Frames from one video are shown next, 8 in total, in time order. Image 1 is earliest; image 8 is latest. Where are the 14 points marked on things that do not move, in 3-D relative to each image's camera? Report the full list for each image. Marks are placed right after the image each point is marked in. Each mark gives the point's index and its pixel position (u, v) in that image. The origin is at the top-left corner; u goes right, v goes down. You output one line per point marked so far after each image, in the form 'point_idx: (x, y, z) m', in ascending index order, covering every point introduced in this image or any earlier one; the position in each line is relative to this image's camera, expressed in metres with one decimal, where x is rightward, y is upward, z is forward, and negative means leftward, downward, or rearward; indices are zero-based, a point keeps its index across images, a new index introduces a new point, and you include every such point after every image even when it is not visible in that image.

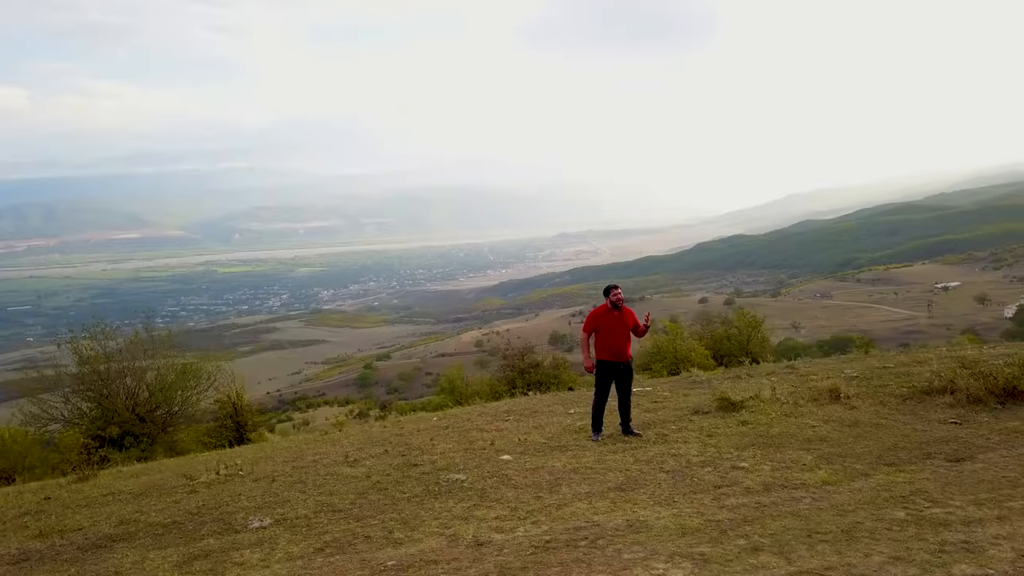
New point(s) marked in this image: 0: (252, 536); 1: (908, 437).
0: (-2.1, -2.0, +6.7) m
1: (+4.5, -1.7, +9.3) m
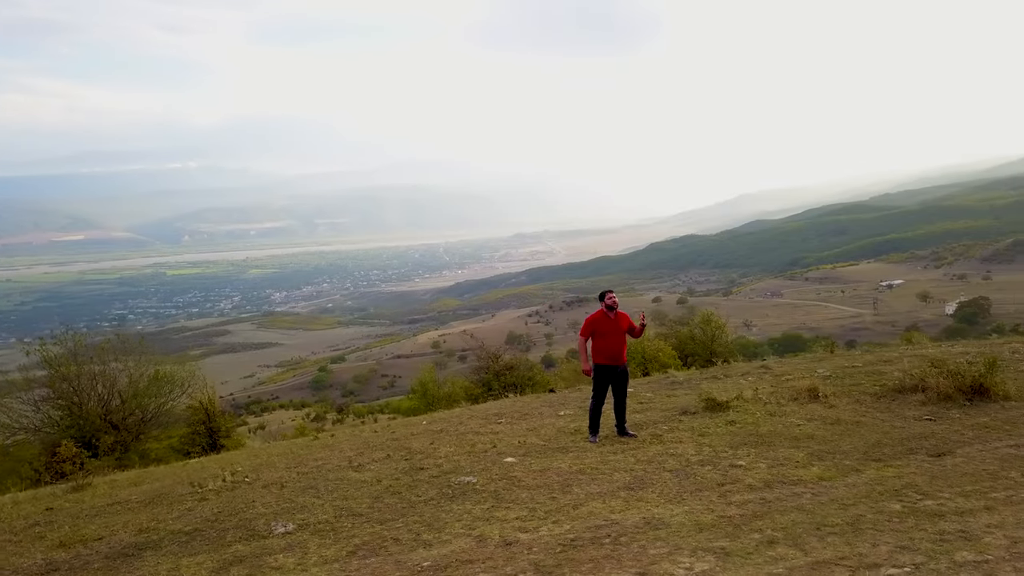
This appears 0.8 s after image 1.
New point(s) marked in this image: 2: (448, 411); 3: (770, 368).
0: (-1.9, -2.1, +6.9) m
1: (+4.5, -1.7, +9.8) m
2: (-1.2, -2.4, +15.8) m
3: (+5.1, -1.6, +16.2) m
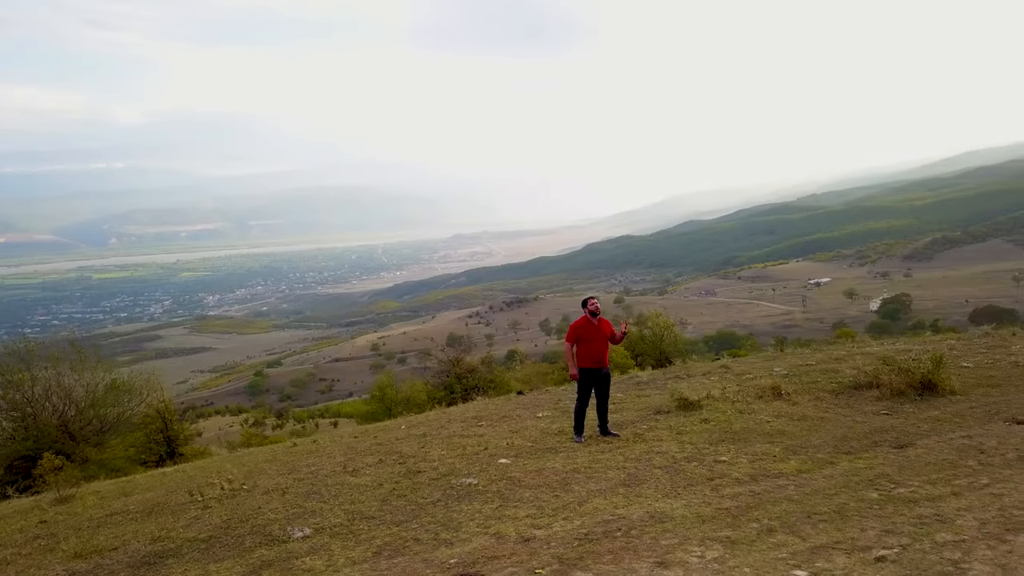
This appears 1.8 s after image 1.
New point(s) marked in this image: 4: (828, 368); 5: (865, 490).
0: (-1.8, -2.3, +7.1) m
1: (+4.4, -1.8, +10.6) m
2: (-1.7, -2.5, +16.1) m
3: (+4.5, -1.6, +17.0) m
4: (+6.0, -1.5, +15.4) m
5: (+3.3, -1.9, +7.8) m
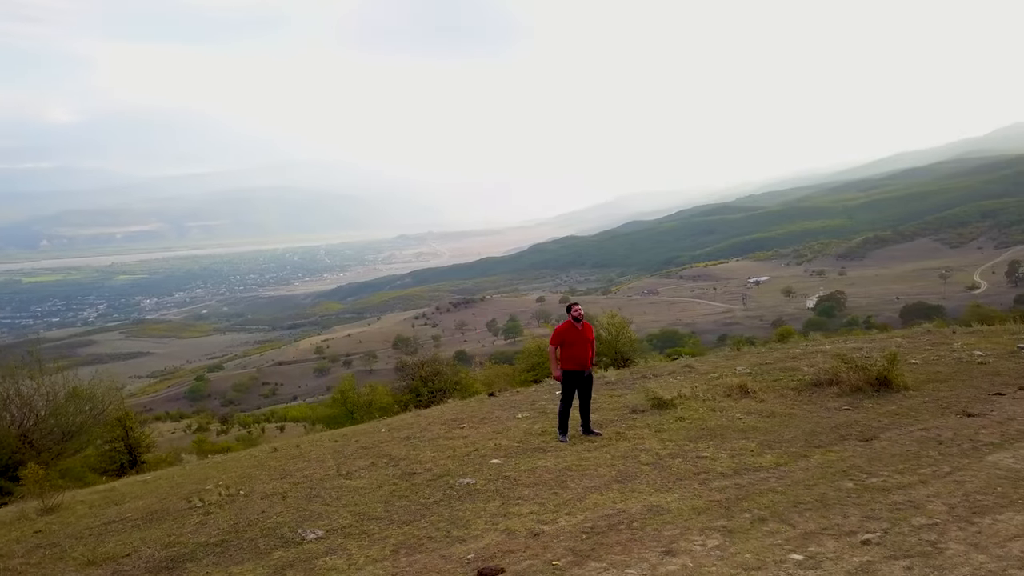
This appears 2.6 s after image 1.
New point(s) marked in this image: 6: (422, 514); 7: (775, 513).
0: (-1.7, -2.4, +7.4) m
1: (+4.2, -1.9, +11.3) m
2: (-2.2, -2.6, +16.3) m
3: (+3.9, -1.7, +17.7) m
4: (+5.5, -1.5, +16.2) m
5: (+3.4, -2.0, +8.4) m
6: (-0.9, -2.3, +8.2) m
7: (+2.4, -2.1, +7.6) m
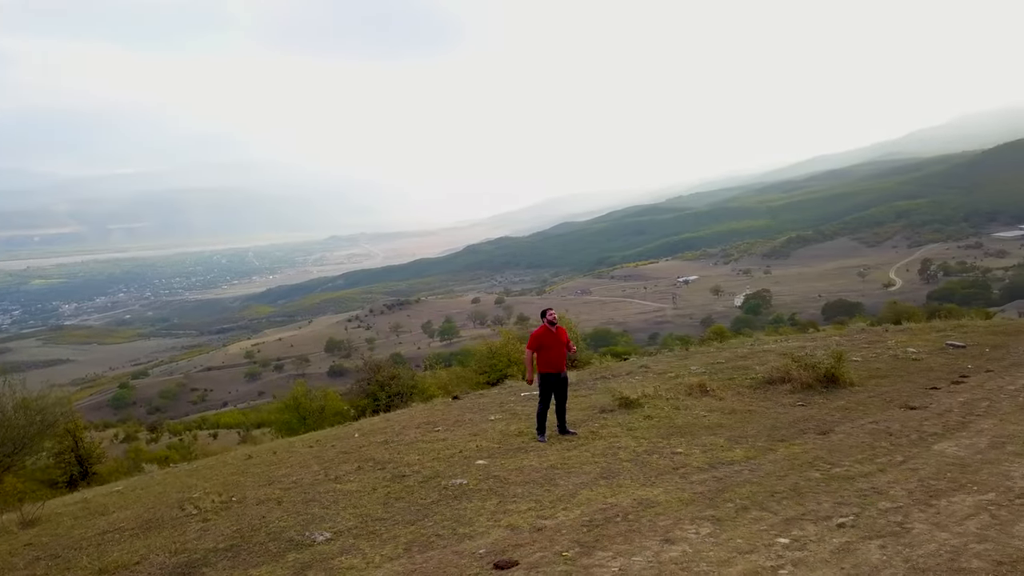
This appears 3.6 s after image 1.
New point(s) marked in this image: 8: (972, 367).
0: (-1.7, -2.5, +7.8) m
1: (+3.9, -1.9, +12.1) m
2: (-2.9, -2.7, +16.6) m
3: (+3.1, -1.8, +18.5) m
4: (+4.7, -1.6, +17.1) m
5: (+3.3, -2.0, +9.1) m
6: (-0.9, -2.4, +8.6) m
7: (+2.4, -2.1, +8.2) m
8: (+8.6, -1.5, +15.2) m
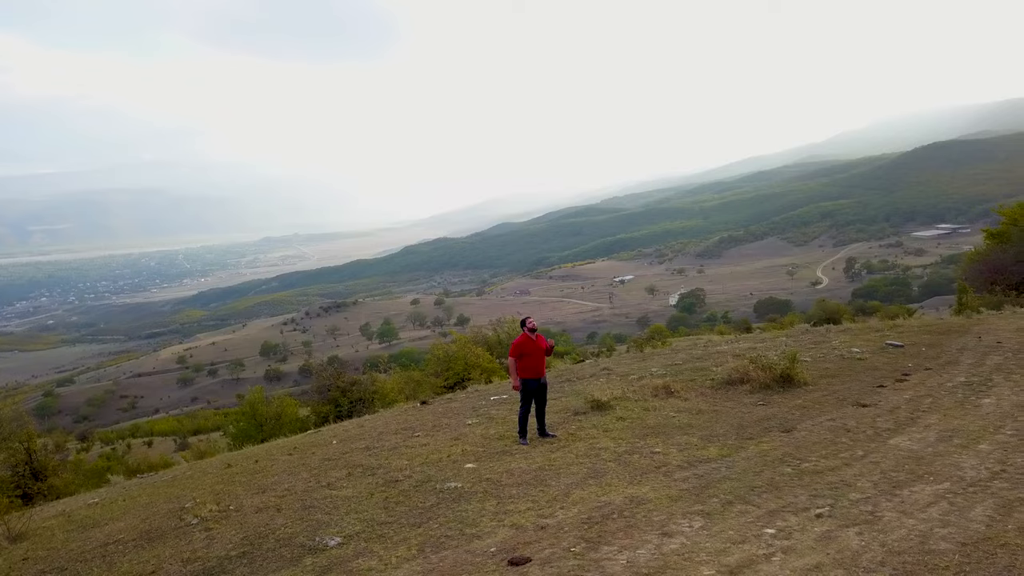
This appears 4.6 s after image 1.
0: (-1.6, -2.6, +8.2) m
1: (+3.6, -2.0, +12.9) m
2: (-3.5, -2.9, +16.9) m
3: (+2.3, -1.9, +19.2) m
4: (+4.1, -1.7, +18.0) m
5: (+3.2, -2.1, +9.9) m
6: (-1.0, -2.5, +9.1) m
7: (+2.4, -2.3, +8.9) m
8: (+8.0, -1.5, +16.4) m
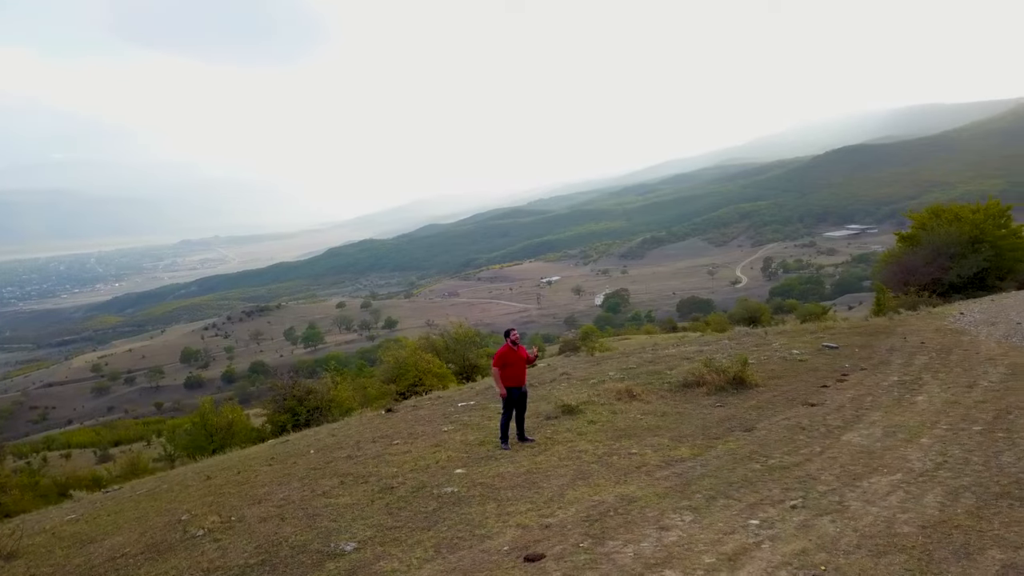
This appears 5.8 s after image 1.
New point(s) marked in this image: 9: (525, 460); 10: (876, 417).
0: (-1.5, -2.8, +8.7) m
1: (+3.3, -2.2, +13.9) m
2: (-4.2, -3.1, +17.2) m
3: (+1.4, -2.1, +20.0) m
4: (+3.2, -1.9, +19.0) m
5: (+3.1, -2.3, +10.9) m
6: (-0.9, -2.7, +9.7) m
7: (+2.4, -2.4, +9.9) m
8: (+7.3, -1.7, +17.8) m
9: (+0.2, -2.5, +12.2) m
10: (+5.8, -2.0, +13.0) m
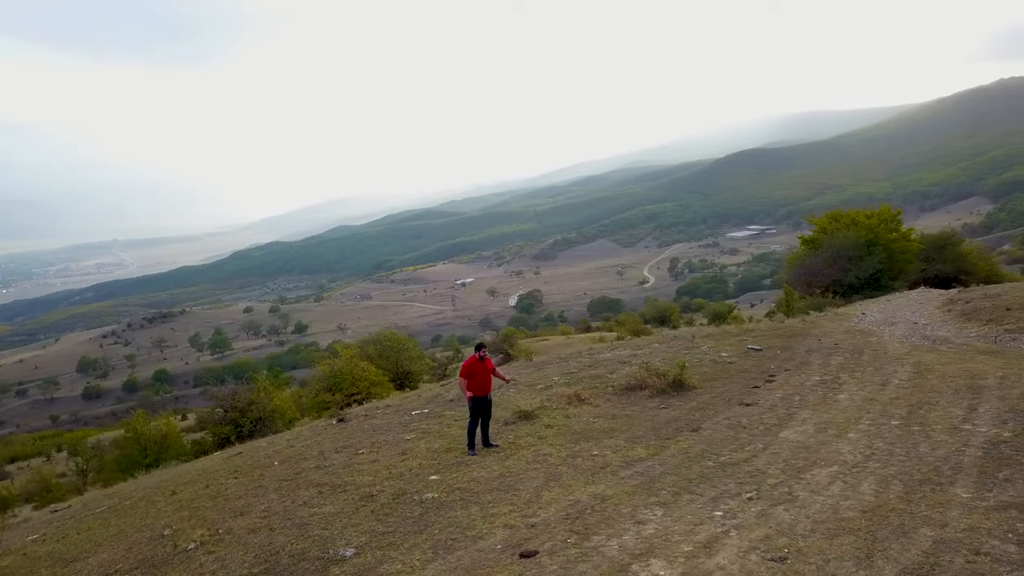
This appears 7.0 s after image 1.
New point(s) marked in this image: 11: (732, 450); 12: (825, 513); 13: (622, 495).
0: (-1.6, -3.1, +9.3) m
1: (+2.6, -2.4, +15.0) m
2: (-5.2, -3.4, +17.5) m
3: (0.0, -2.3, +20.9) m
4: (+2.0, -2.1, +20.1) m
5: (+2.8, -2.5, +12.0) m
6: (-1.1, -3.0, +10.4) m
7: (+2.2, -2.6, +10.9) m
8: (+6.2, -1.9, +19.3) m
9: (-0.3, -2.8, +13.0) m
10: (+5.2, -2.2, +14.4) m
11: (+3.4, -2.5, +12.5) m
12: (+3.5, -2.5, +9.2) m
13: (+1.4, -2.6, +10.5) m
